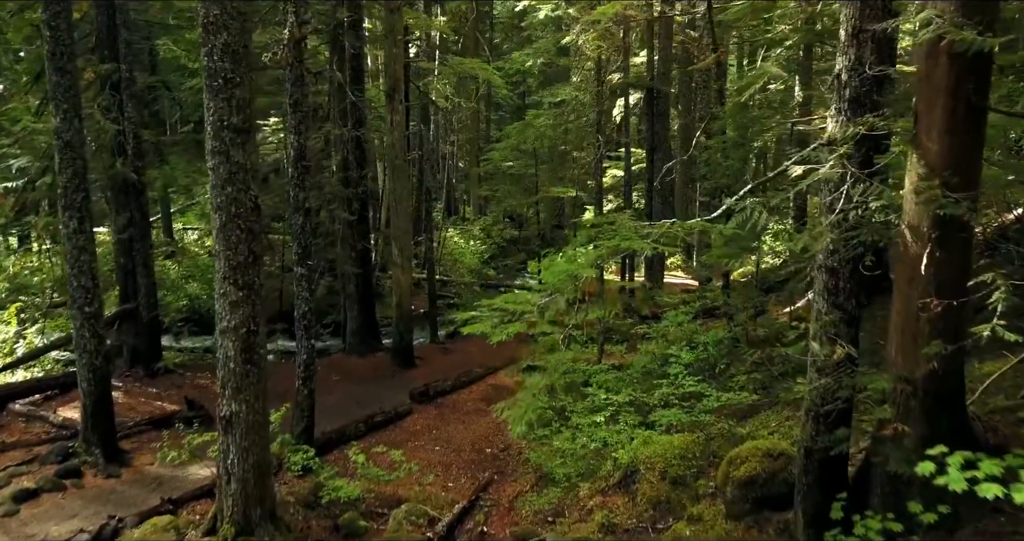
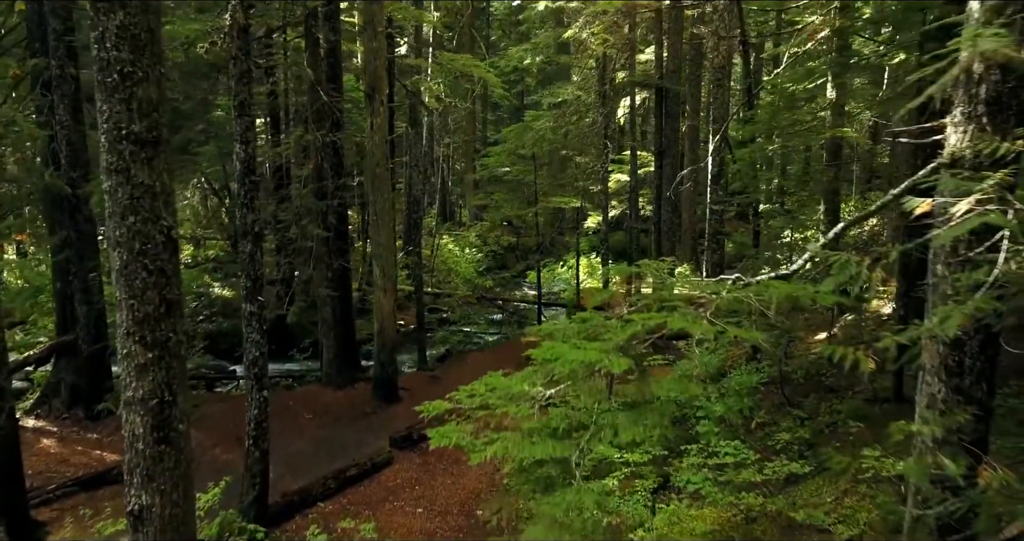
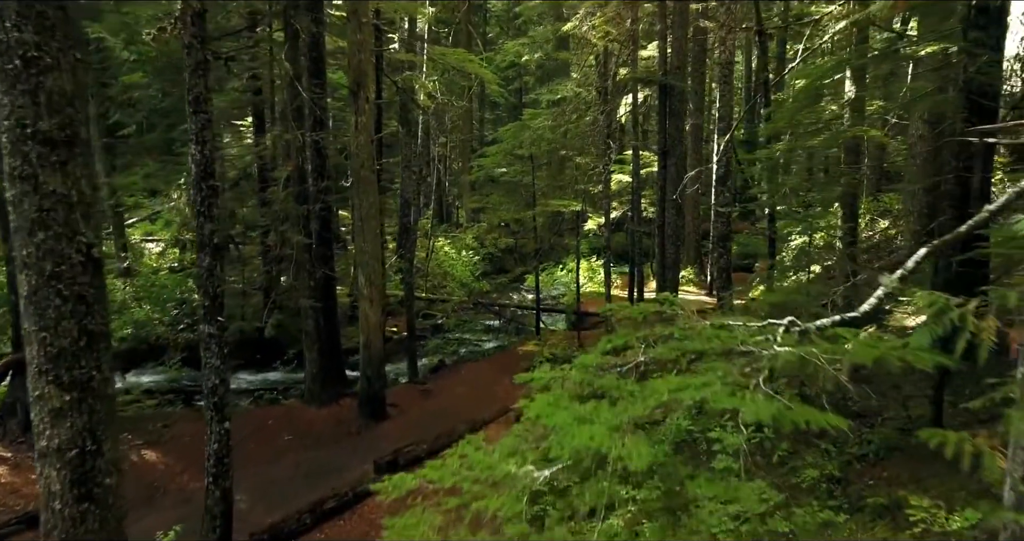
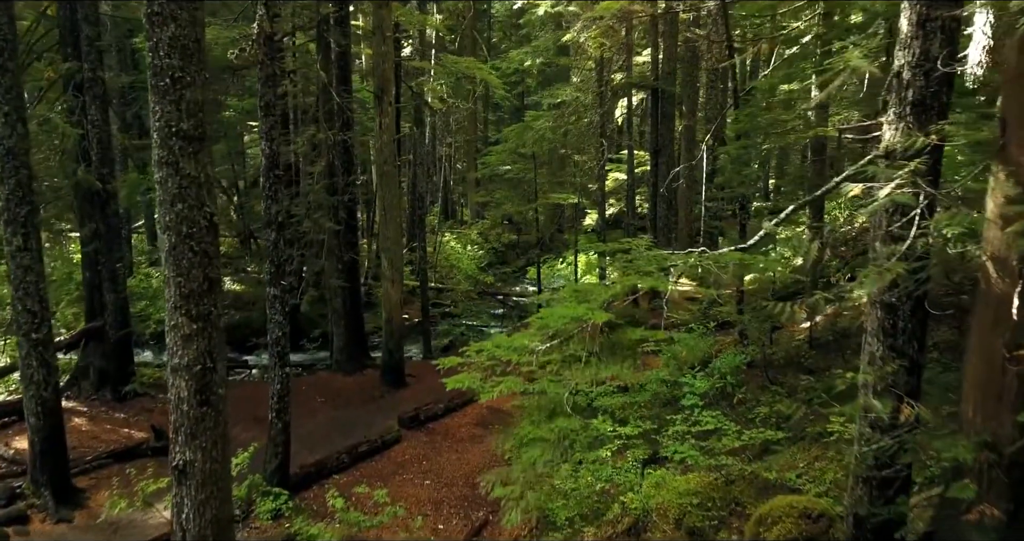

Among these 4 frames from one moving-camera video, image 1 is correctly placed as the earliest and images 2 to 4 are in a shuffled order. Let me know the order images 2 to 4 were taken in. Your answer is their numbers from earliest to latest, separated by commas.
4, 2, 3
